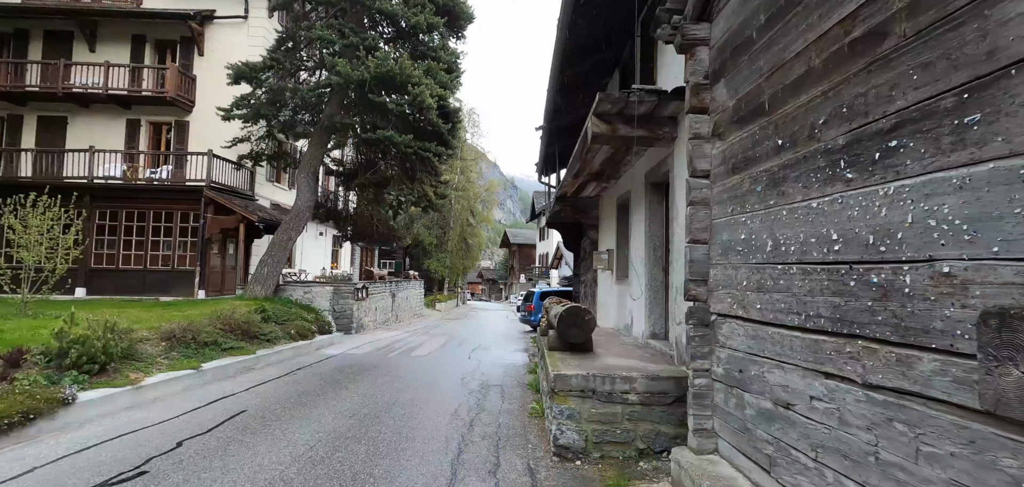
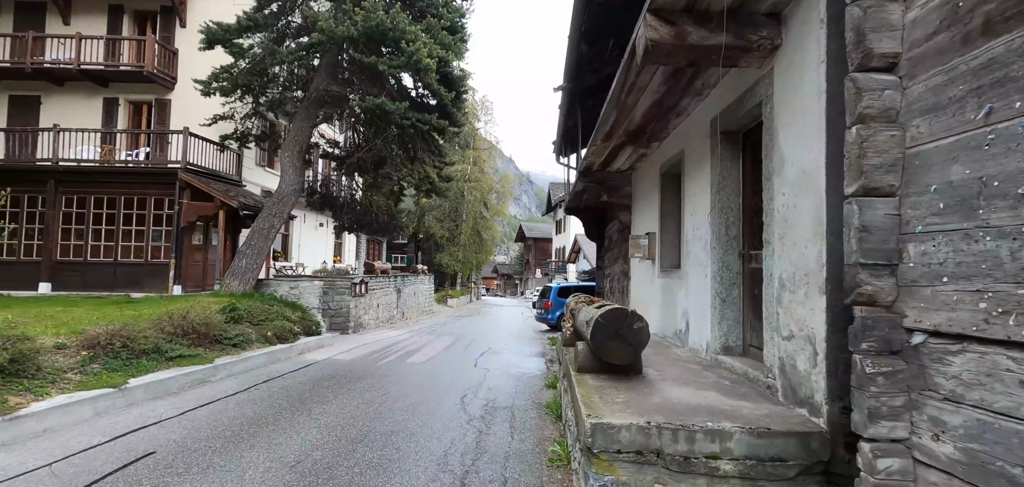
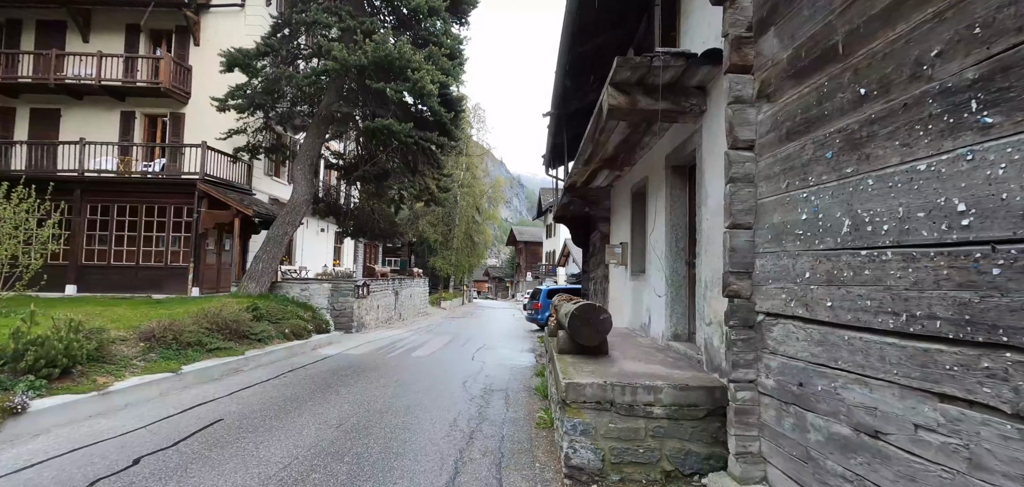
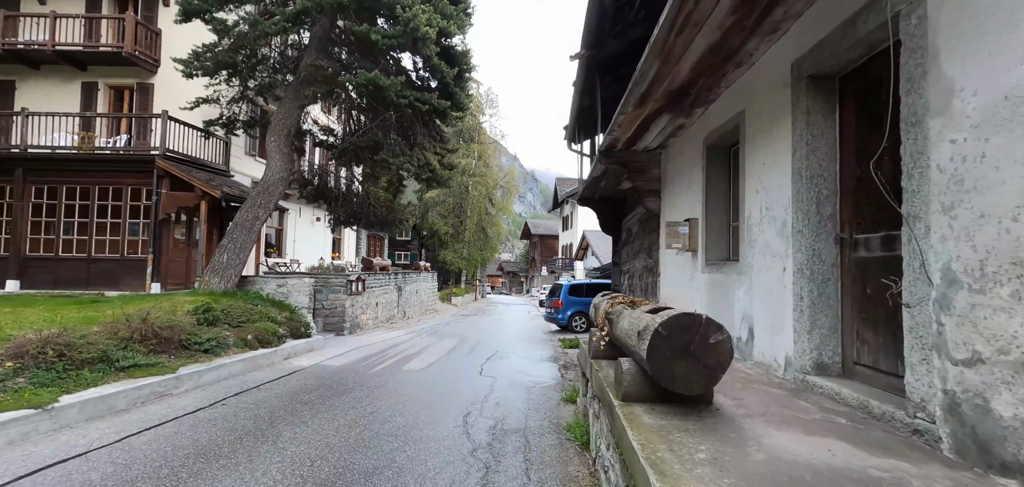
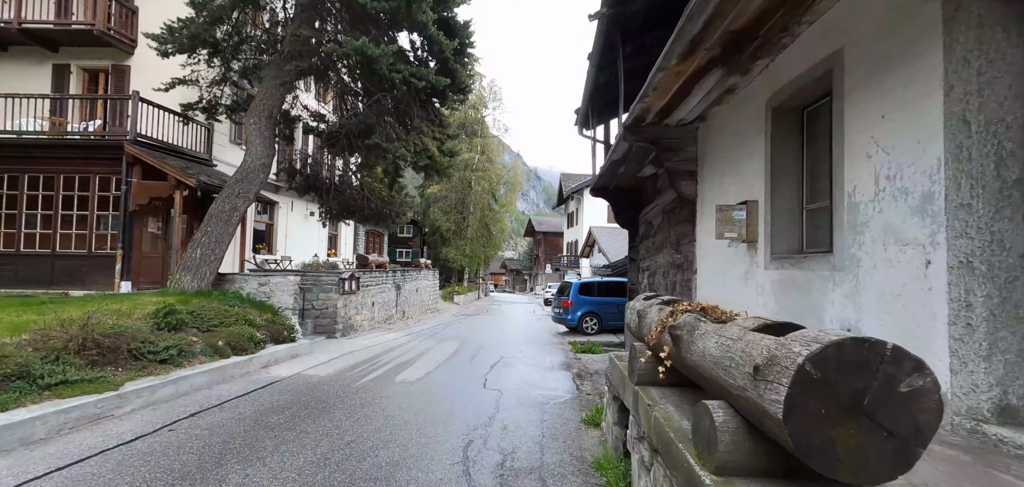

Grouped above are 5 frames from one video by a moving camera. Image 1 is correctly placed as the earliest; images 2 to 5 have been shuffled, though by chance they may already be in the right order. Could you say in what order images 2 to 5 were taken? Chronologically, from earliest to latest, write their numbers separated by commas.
3, 2, 4, 5
